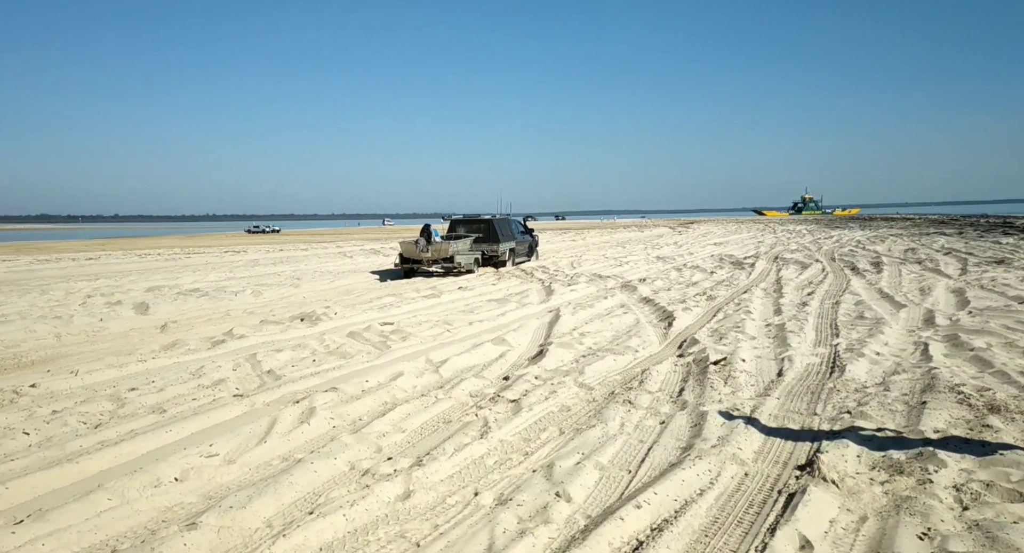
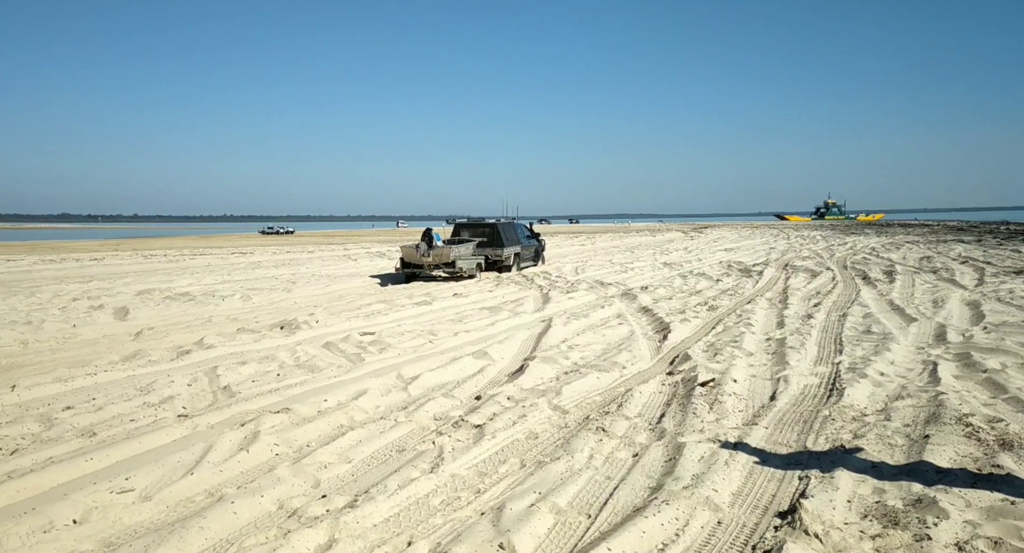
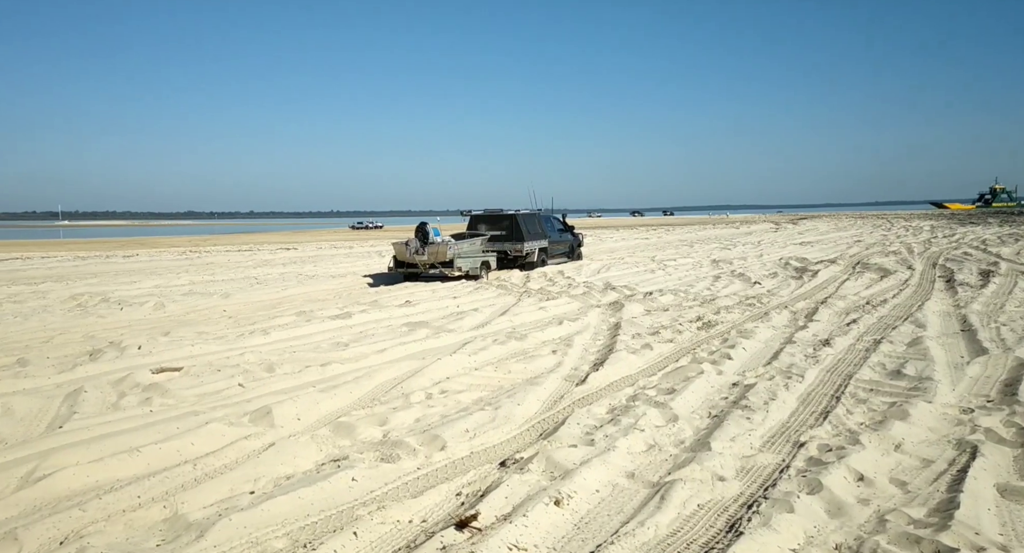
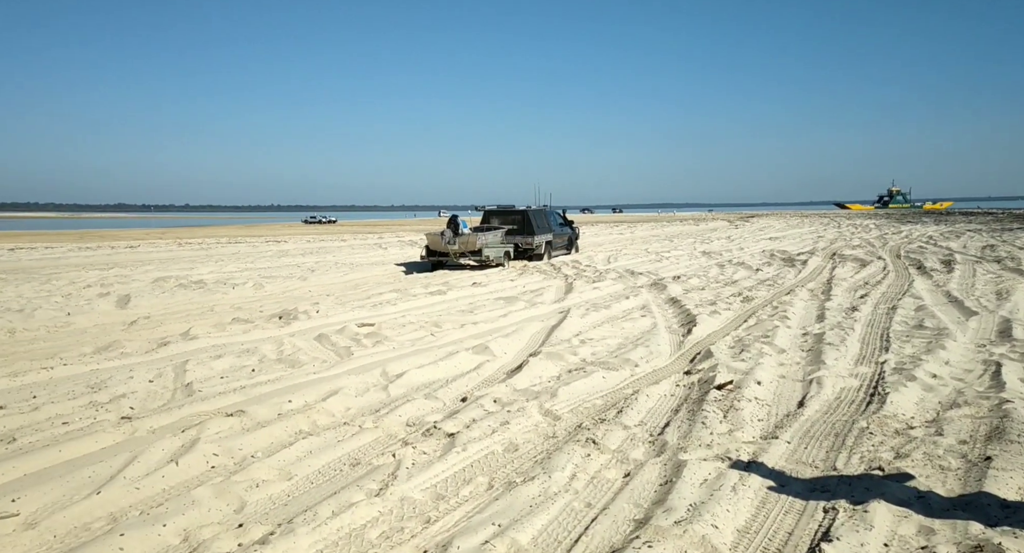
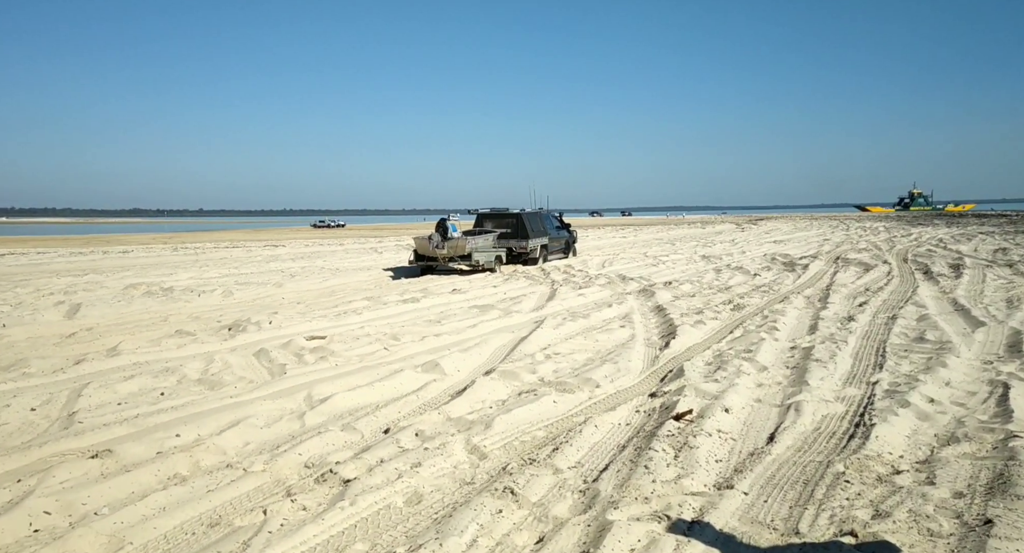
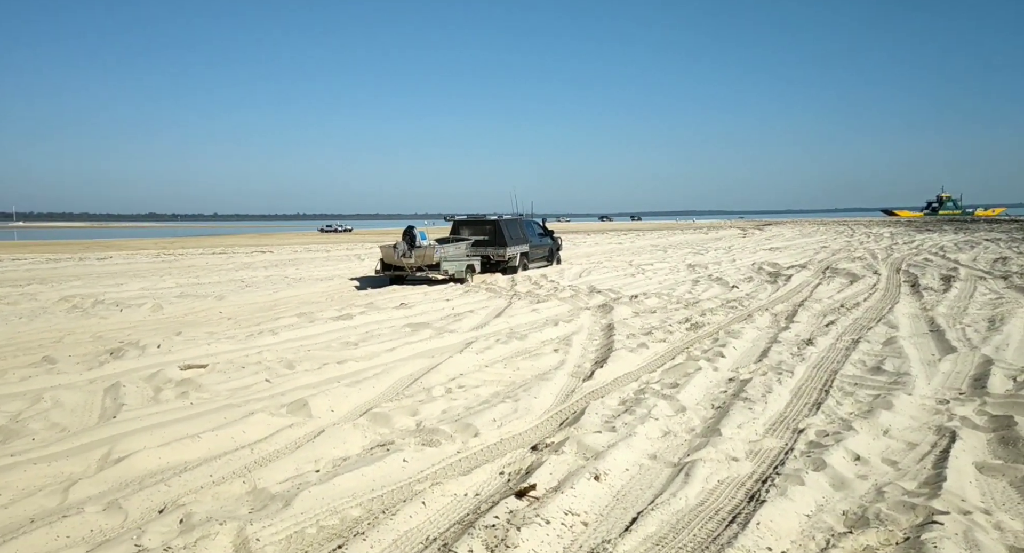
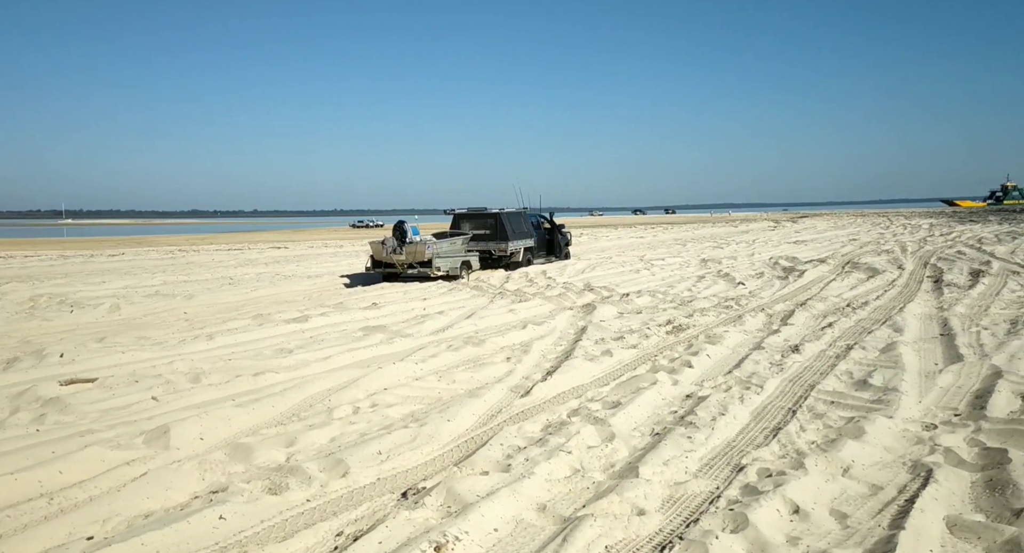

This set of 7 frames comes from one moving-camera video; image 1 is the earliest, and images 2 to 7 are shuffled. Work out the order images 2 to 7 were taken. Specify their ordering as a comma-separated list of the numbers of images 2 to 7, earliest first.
2, 4, 5, 6, 3, 7
